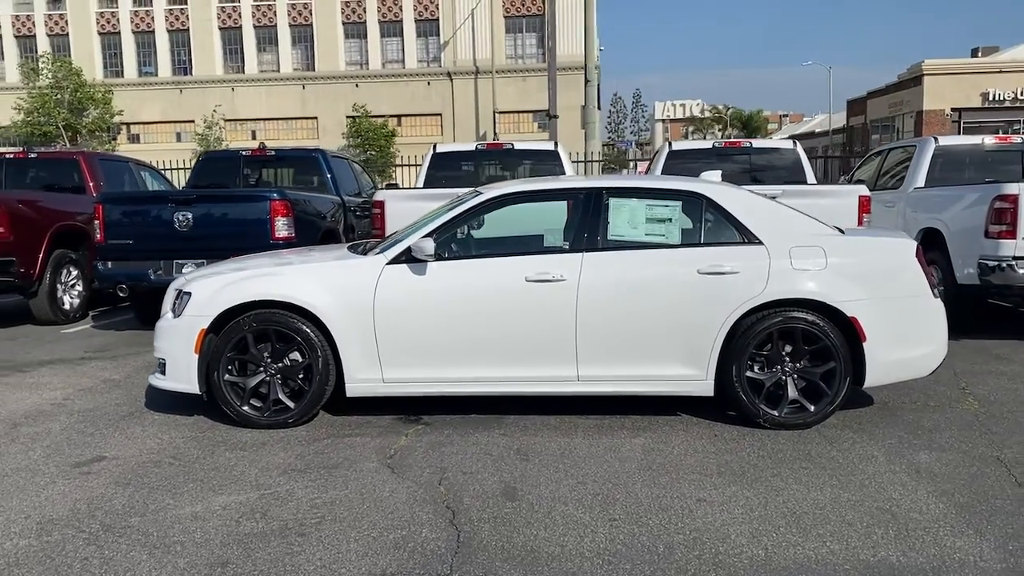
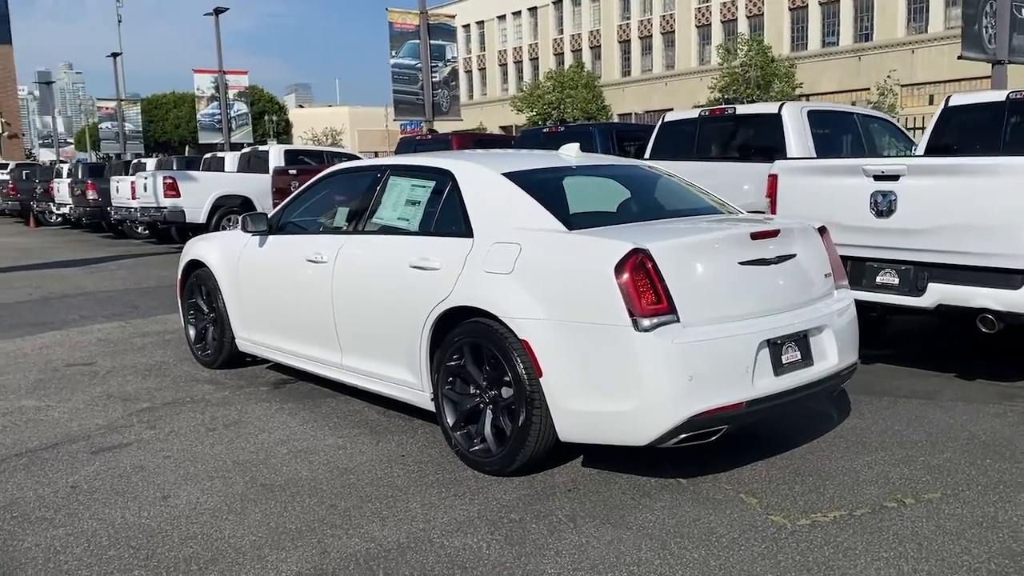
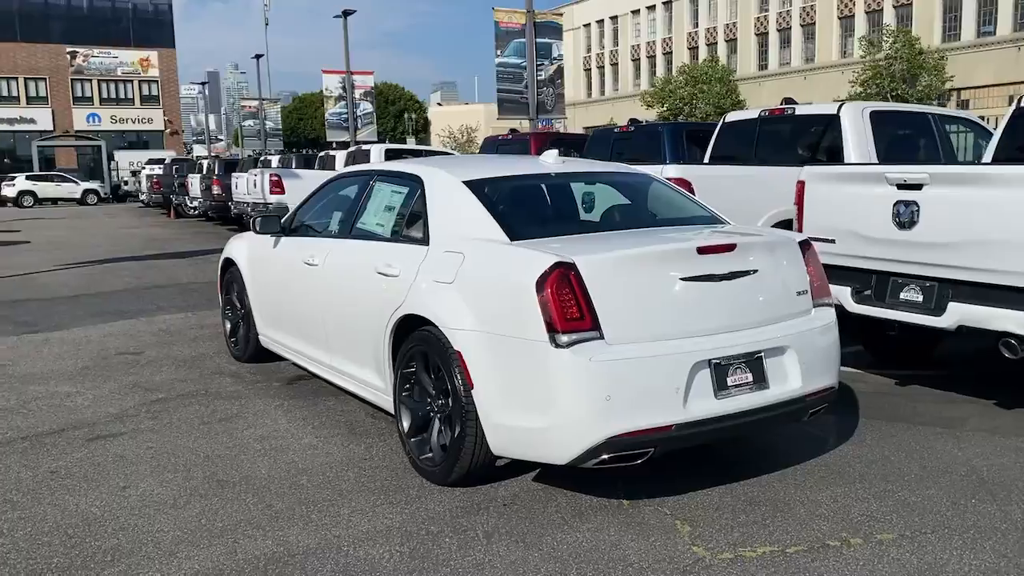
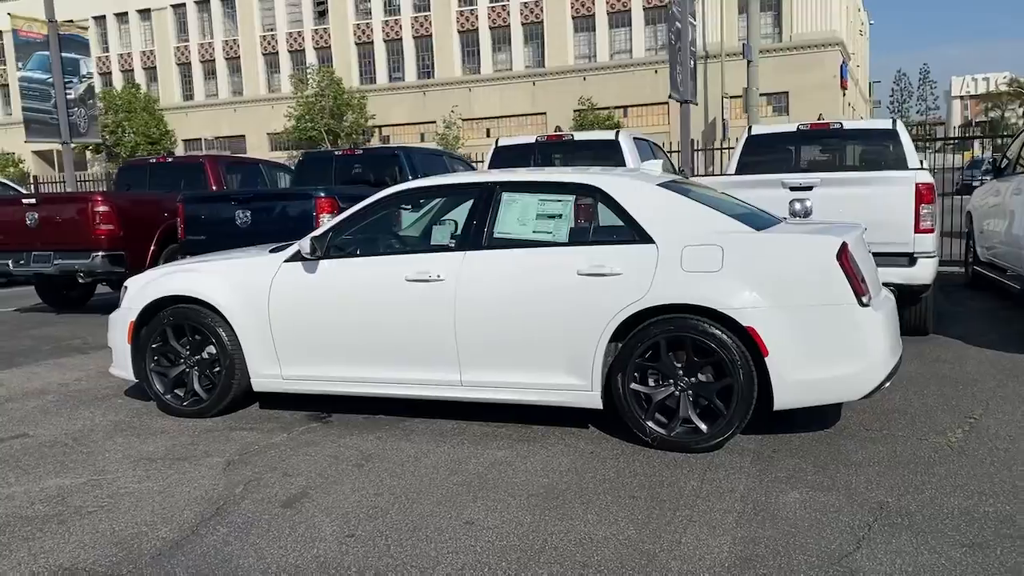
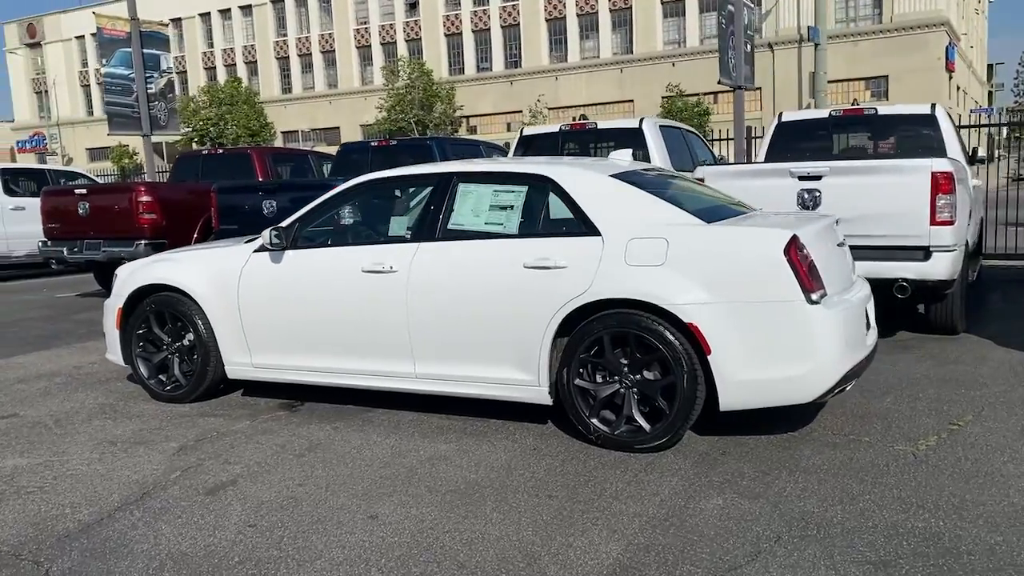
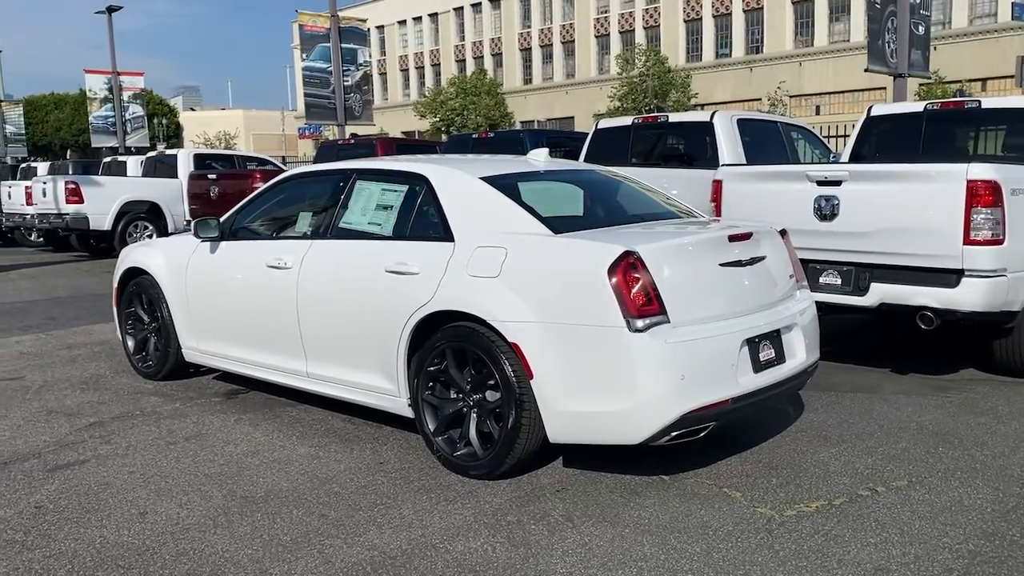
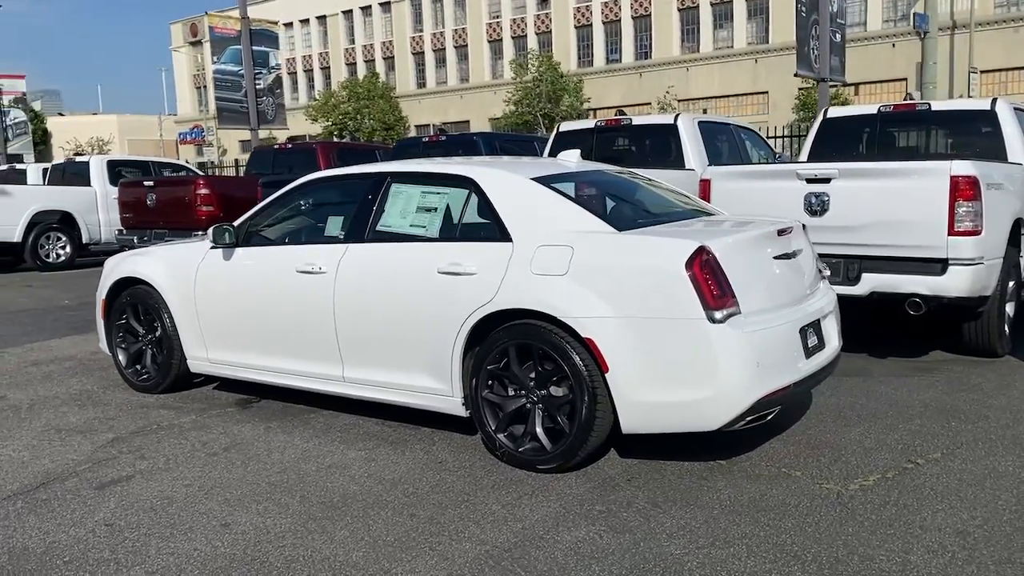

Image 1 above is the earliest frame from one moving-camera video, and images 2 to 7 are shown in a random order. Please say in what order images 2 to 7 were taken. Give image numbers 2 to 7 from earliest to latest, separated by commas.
4, 5, 7, 6, 2, 3
